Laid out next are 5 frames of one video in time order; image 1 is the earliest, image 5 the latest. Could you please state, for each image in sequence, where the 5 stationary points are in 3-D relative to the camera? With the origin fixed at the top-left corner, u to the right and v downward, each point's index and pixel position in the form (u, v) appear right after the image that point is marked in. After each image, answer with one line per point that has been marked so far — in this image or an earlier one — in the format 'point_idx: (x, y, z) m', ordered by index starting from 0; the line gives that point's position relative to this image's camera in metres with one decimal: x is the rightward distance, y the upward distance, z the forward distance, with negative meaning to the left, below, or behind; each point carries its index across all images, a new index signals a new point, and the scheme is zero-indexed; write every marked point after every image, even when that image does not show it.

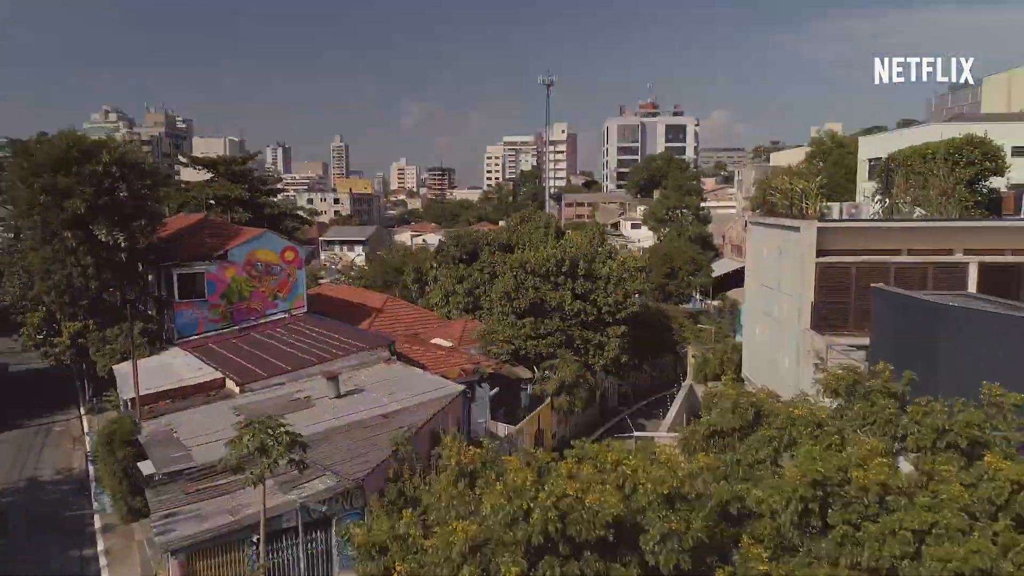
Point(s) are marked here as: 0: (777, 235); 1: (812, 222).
0: (+5.9, +1.2, +16.9) m
1: (+5.8, +1.3, +14.7) m
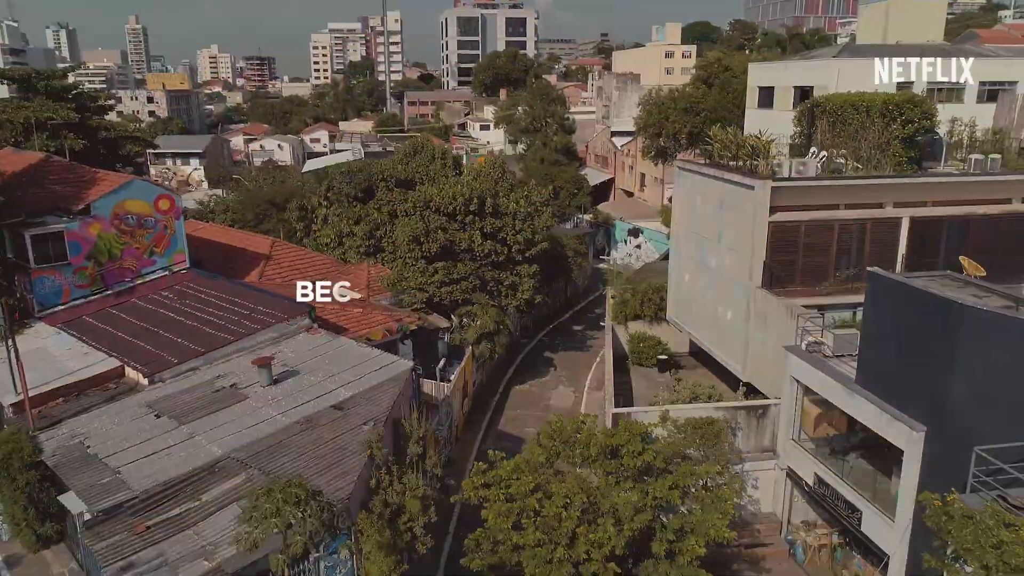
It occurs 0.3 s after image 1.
0: (+4.5, +2.2, +16.8) m
1: (+4.9, +2.0, +14.7) m
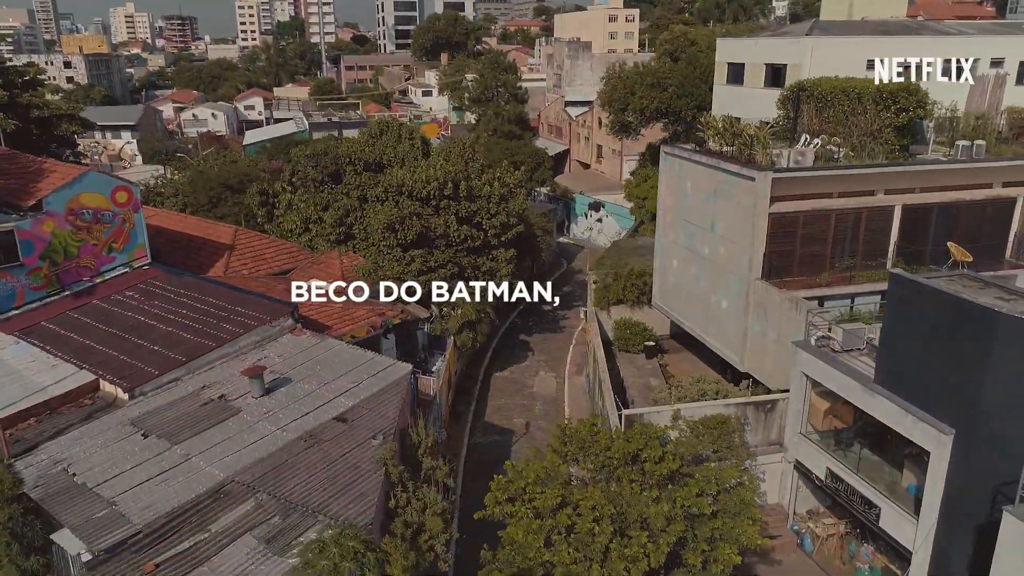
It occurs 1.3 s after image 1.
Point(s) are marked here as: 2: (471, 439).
0: (+4.3, +2.5, +16.6) m
1: (+4.9, +2.2, +14.6) m
2: (-1.0, -3.7, +18.9) m
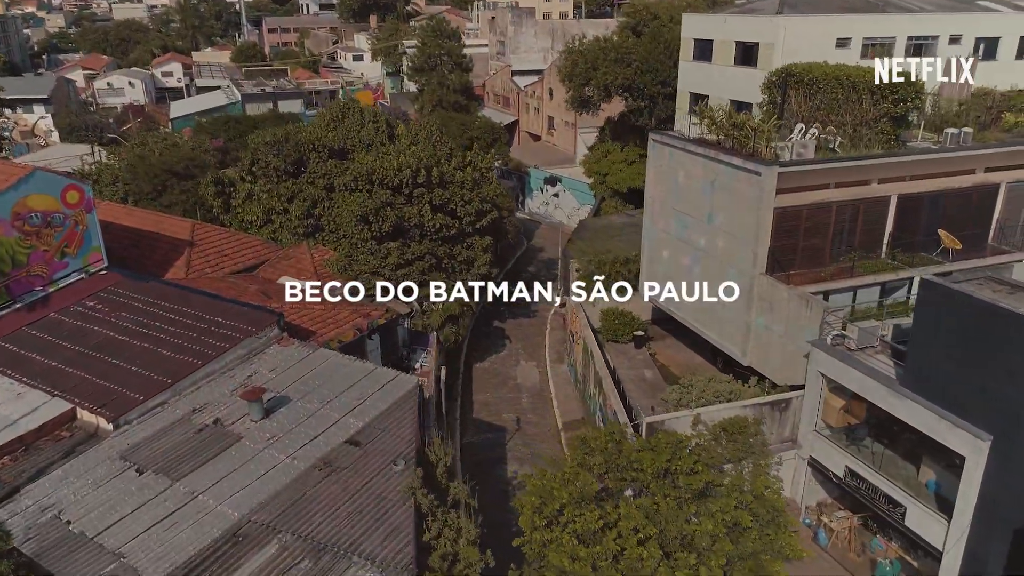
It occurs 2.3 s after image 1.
0: (+4.2, +2.6, +16.3) m
1: (+5.0, +2.2, +14.4) m
2: (-1.2, -3.6, +18.4) m
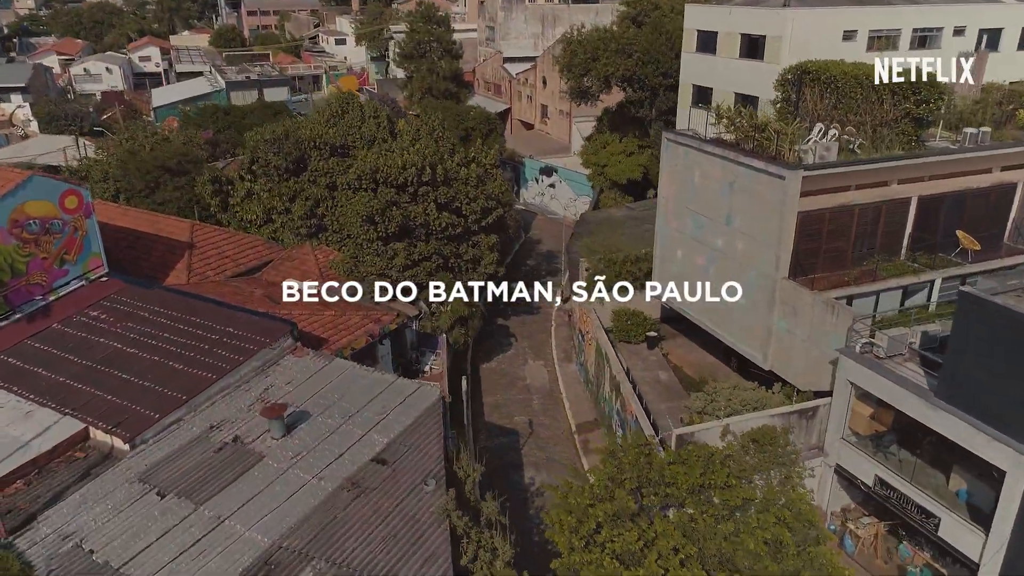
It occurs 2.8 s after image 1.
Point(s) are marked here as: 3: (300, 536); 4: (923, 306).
0: (+4.5, +2.5, +16.1) m
1: (+5.4, +2.1, +14.1) m
2: (-0.8, -3.7, +18.2) m
3: (-3.0, -3.5, +10.7) m
4: (+8.0, -0.4, +14.9) m
